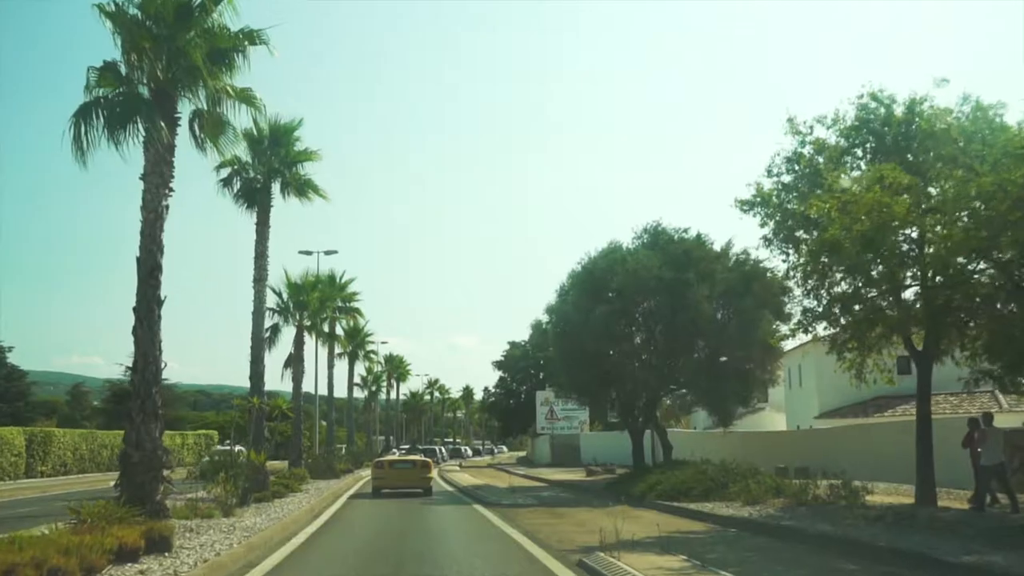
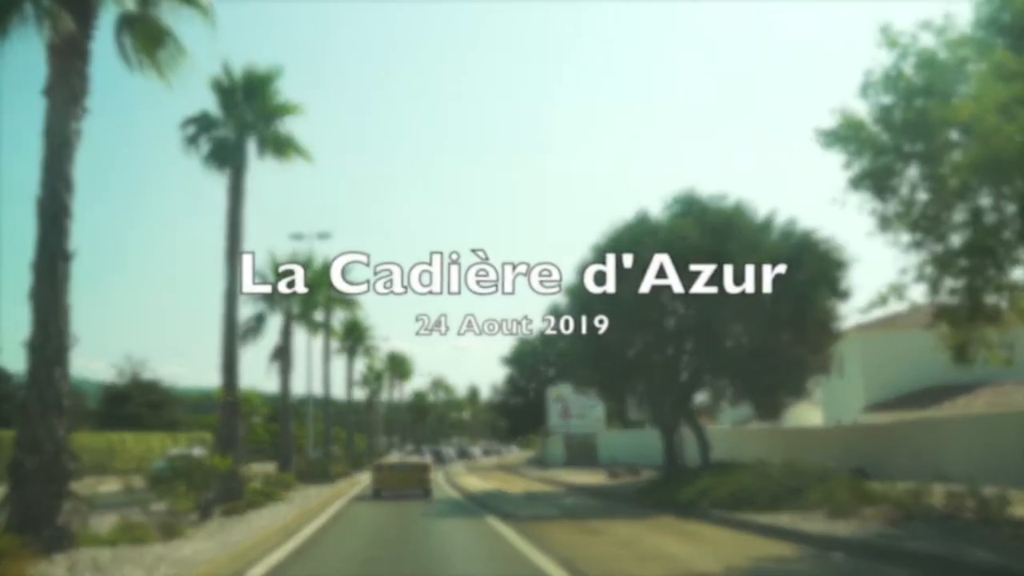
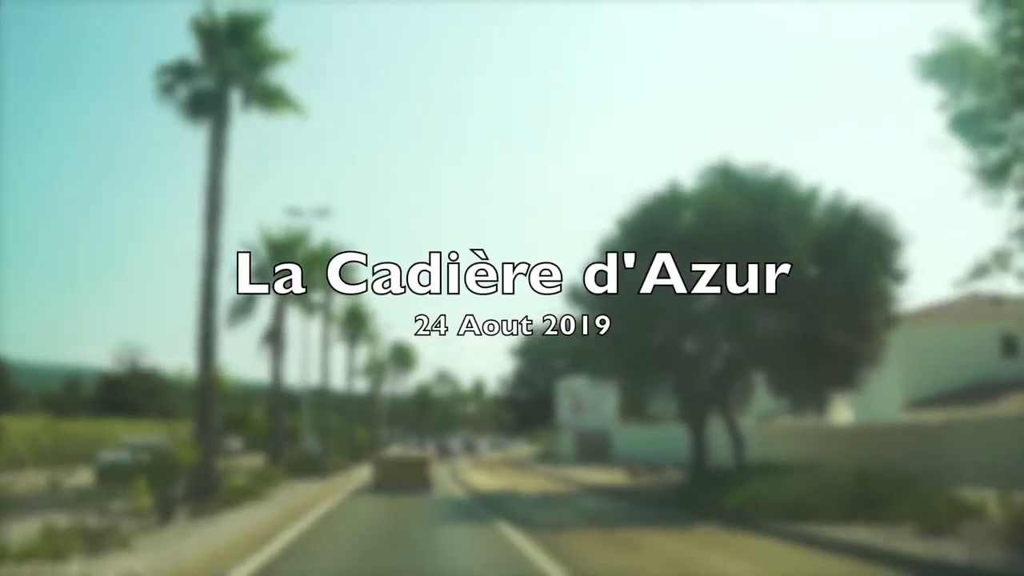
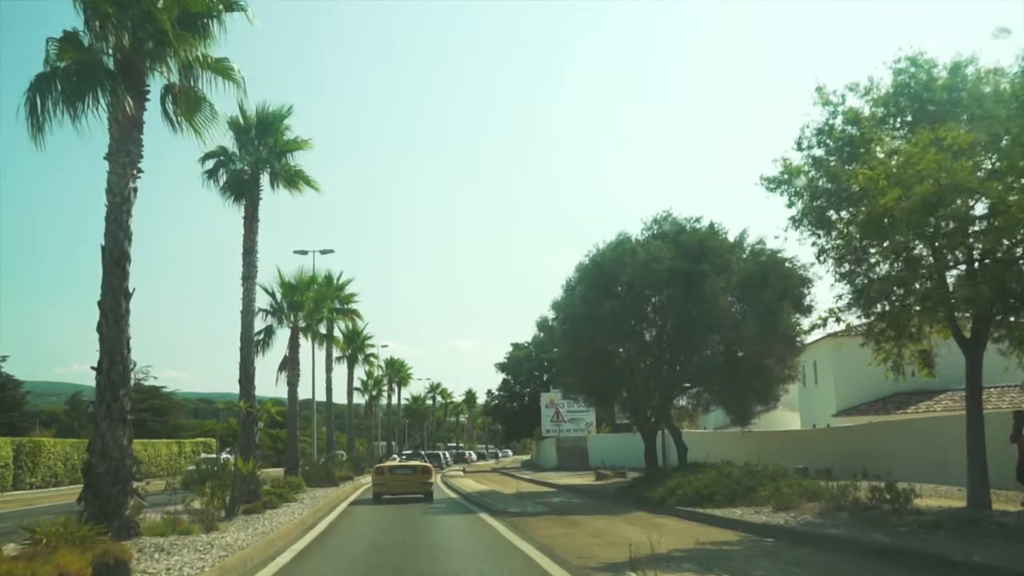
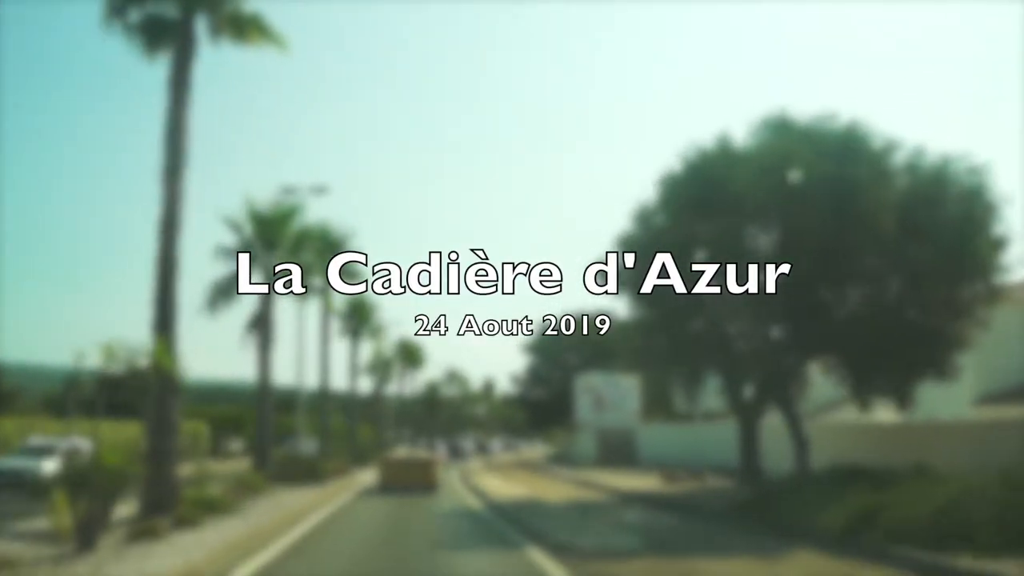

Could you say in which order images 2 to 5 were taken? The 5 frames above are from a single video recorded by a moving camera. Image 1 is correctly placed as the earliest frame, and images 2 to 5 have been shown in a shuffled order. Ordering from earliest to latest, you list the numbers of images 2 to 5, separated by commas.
4, 2, 3, 5
